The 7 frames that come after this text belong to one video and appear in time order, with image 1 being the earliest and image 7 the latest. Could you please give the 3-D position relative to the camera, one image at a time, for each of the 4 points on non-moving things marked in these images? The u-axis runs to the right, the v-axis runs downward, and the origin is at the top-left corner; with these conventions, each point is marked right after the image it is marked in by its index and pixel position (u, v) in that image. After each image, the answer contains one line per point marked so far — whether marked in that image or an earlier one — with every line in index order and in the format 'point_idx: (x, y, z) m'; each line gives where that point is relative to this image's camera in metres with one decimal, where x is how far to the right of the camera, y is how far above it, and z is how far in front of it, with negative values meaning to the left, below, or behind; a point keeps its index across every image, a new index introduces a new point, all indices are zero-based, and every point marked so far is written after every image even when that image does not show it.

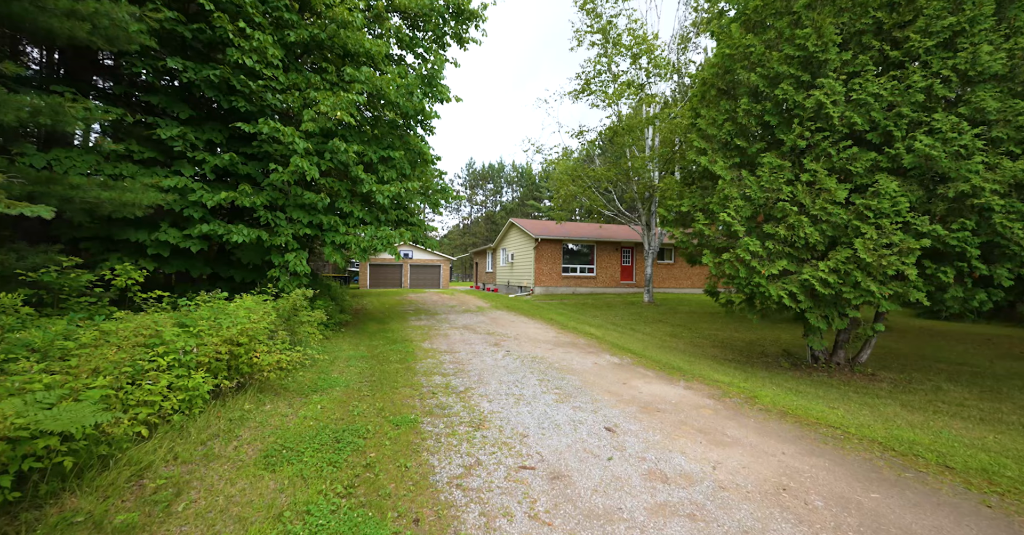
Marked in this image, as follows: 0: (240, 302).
0: (-3.4, -0.4, +5.2) m
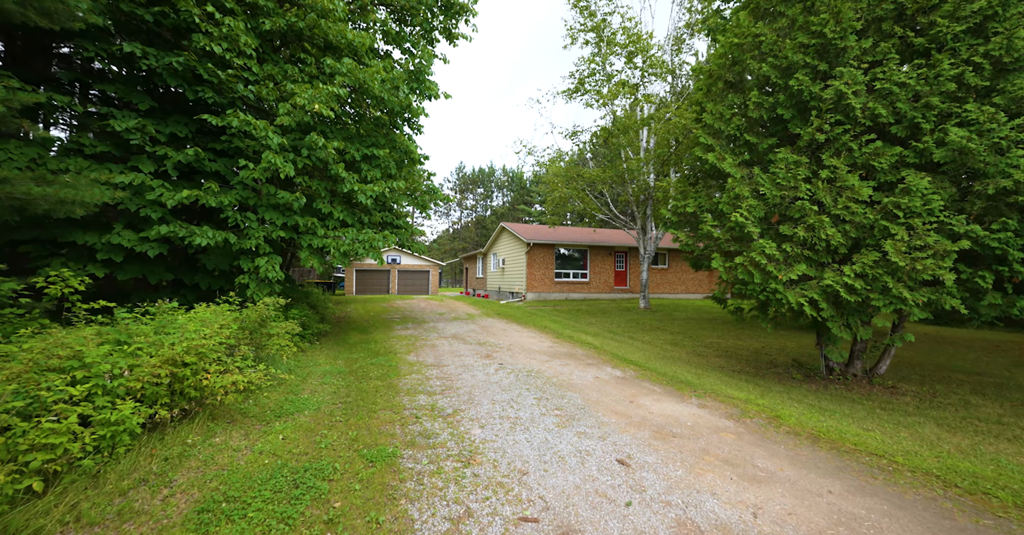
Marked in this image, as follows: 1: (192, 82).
0: (-3.4, -0.5, +4.5) m
1: (-5.4, +3.1, +7.1) m
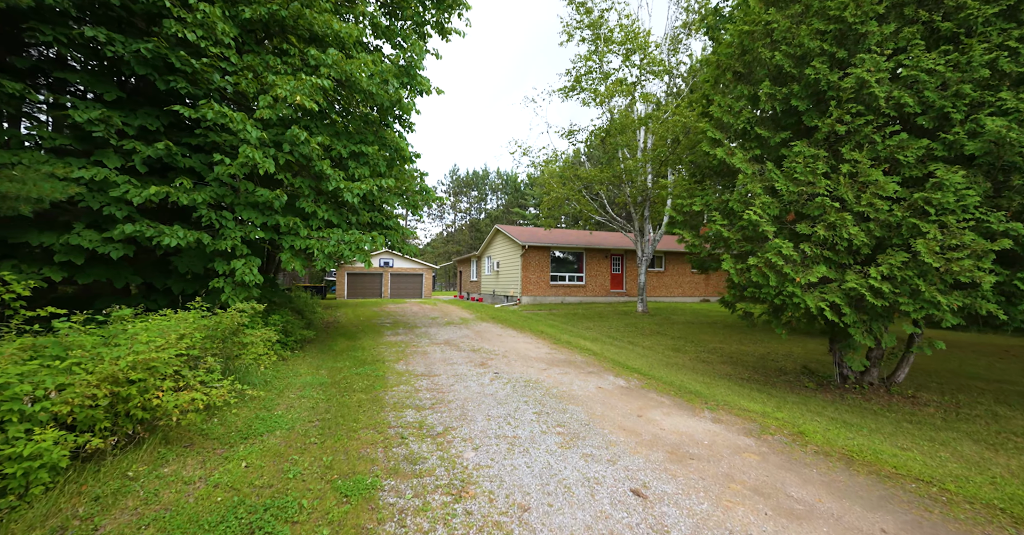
0: (-3.5, -0.5, +4.0) m
1: (-5.4, +3.1, +6.6) m
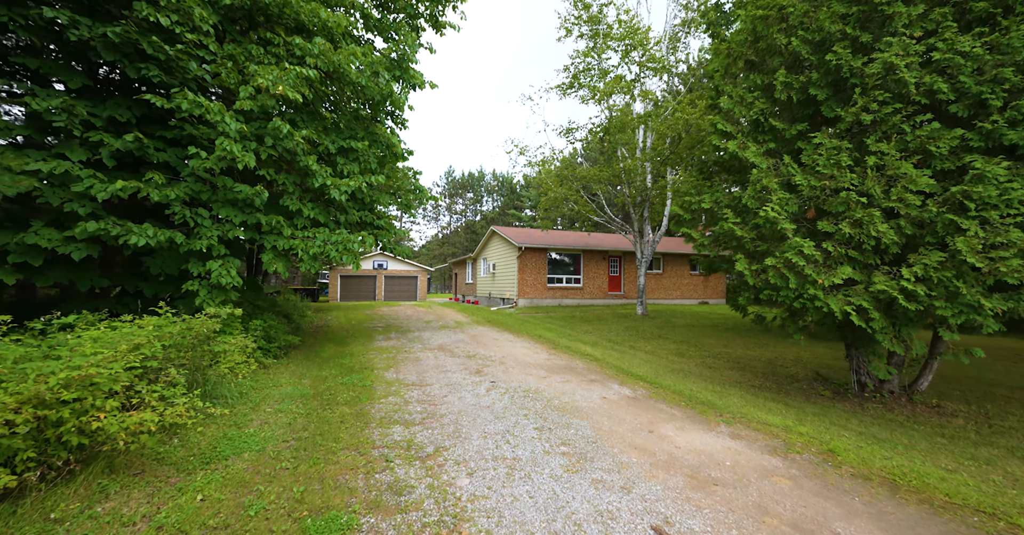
0: (-3.5, -0.5, +3.6) m
1: (-5.5, +3.0, +6.1) m
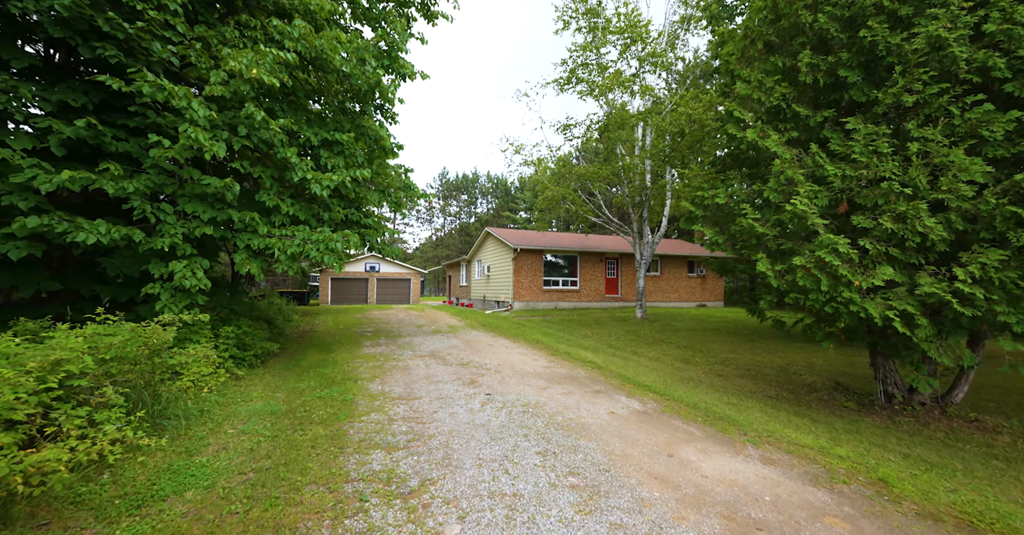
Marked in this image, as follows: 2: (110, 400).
0: (-3.5, -0.5, +3.0) m
1: (-5.5, +3.0, +5.5) m
2: (-3.0, -1.0, +3.1) m
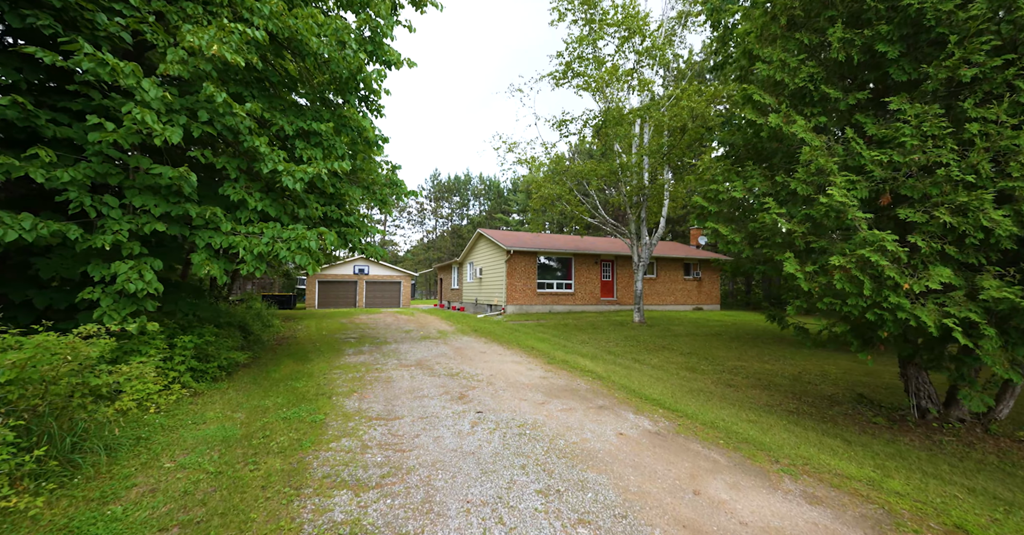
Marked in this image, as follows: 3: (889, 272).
0: (-3.5, -0.5, +2.3) m
1: (-5.6, +3.0, +4.8) m
2: (-3.0, -1.0, +2.4) m
3: (+3.2, 0.0, +3.5) m
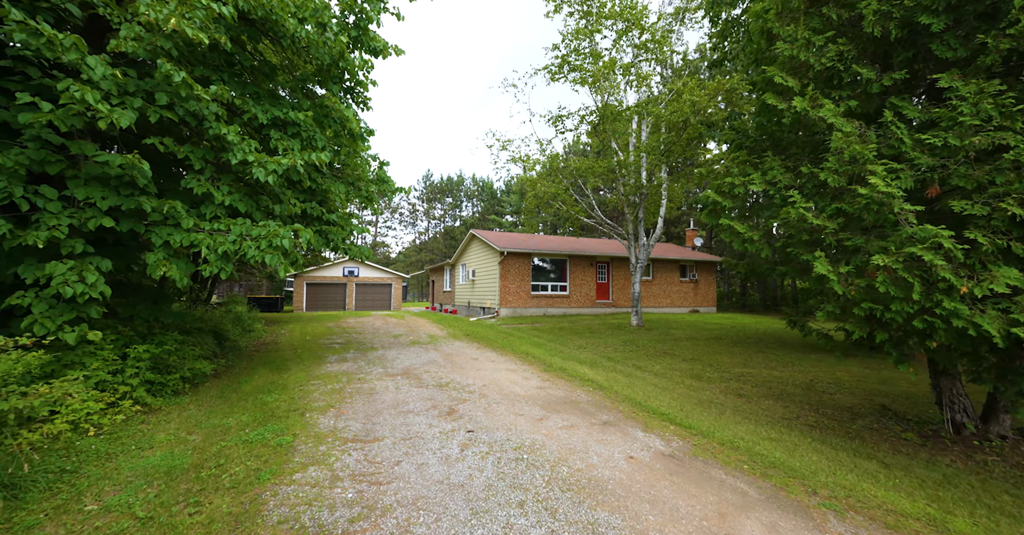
0: (-3.5, -0.5, +1.7) m
1: (-5.6, +3.0, +4.2) m
2: (-3.0, -1.0, +1.9) m
3: (+3.1, 0.0, +3.1) m
